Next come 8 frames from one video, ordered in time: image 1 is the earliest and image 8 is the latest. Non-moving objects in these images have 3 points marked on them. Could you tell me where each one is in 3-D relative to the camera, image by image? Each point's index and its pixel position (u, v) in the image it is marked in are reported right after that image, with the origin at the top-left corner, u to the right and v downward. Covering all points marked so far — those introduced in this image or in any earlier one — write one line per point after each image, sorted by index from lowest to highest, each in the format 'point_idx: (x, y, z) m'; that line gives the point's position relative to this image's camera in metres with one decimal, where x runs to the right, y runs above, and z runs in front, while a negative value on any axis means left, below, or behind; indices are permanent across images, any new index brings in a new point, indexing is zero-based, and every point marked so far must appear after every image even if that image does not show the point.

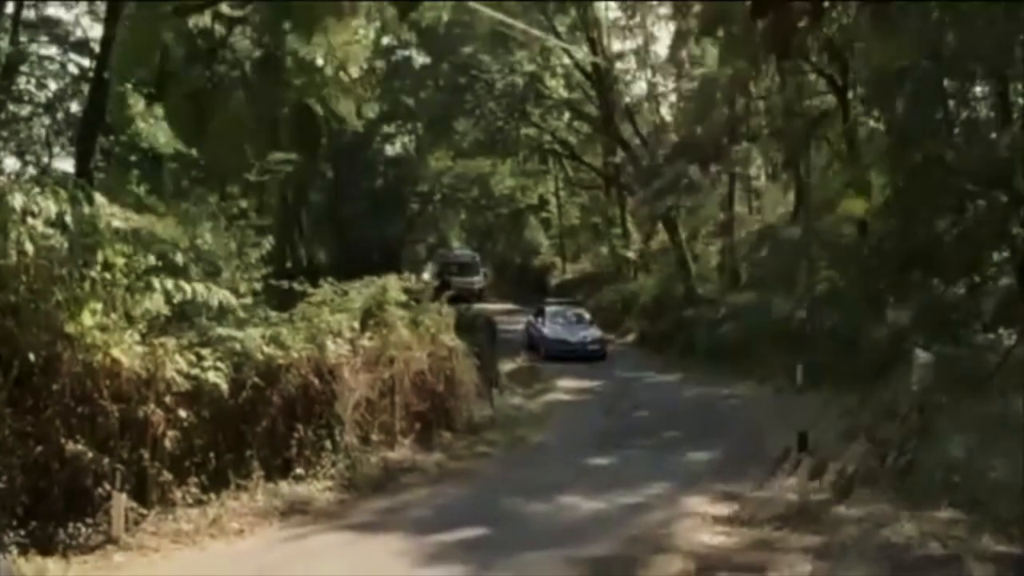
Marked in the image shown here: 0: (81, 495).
0: (-4.9, -2.3, +14.7) m
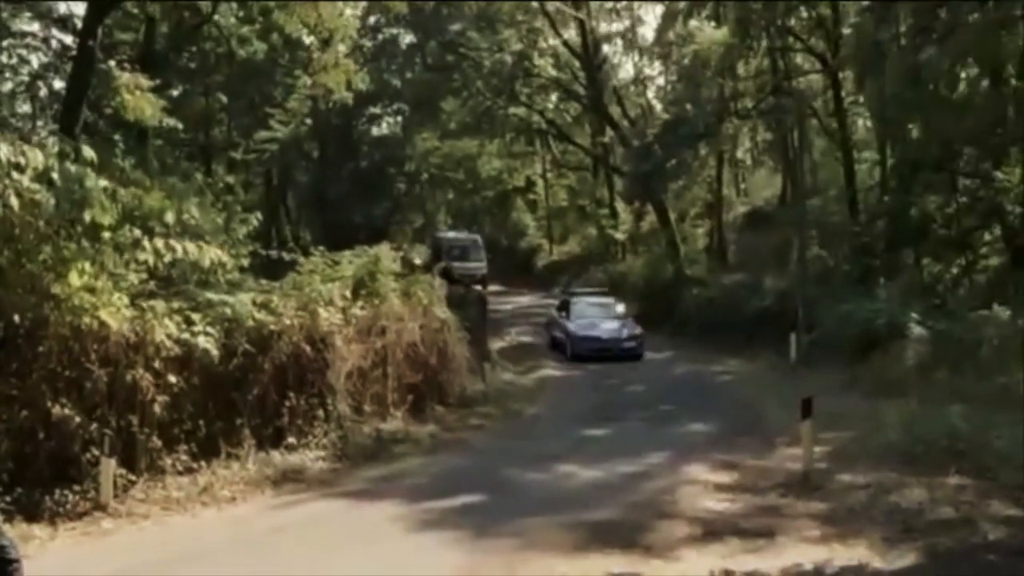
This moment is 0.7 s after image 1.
0: (-4.9, -1.9, +14.3) m
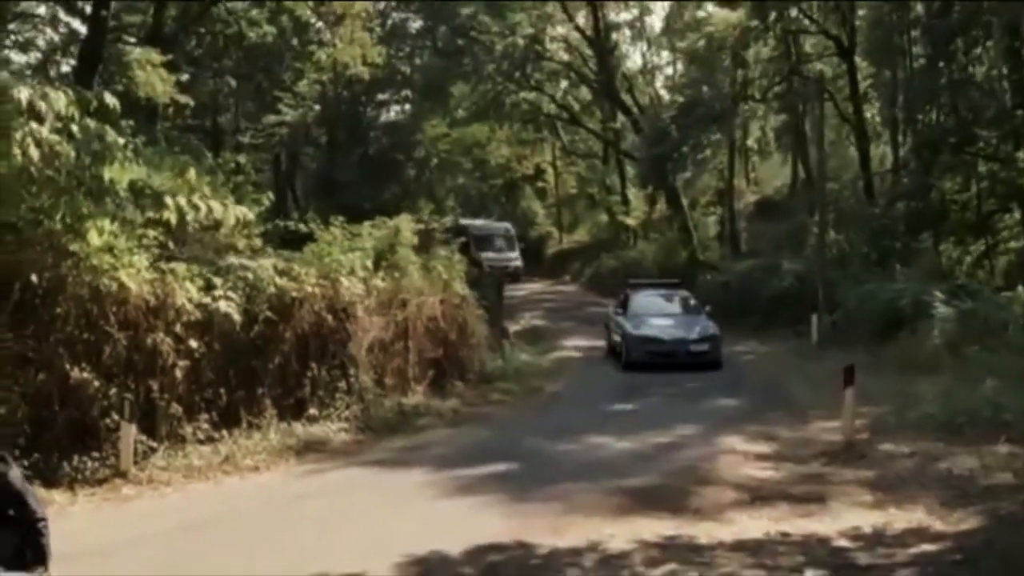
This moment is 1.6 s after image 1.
0: (-4.5, -1.5, +13.8) m
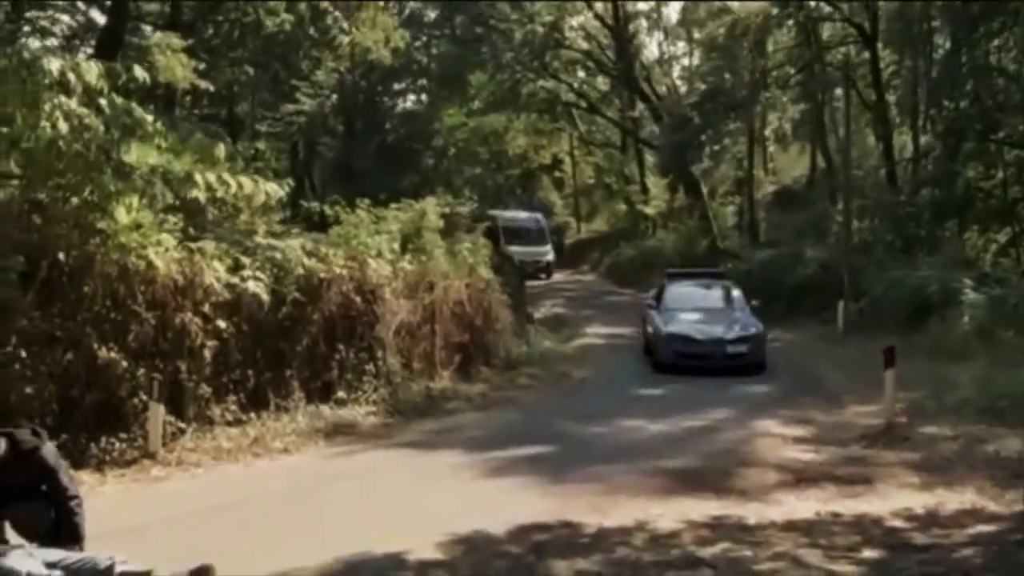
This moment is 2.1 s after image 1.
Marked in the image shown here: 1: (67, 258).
0: (-4.2, -1.3, +13.6) m
1: (-4.6, +0.3, +13.5) m
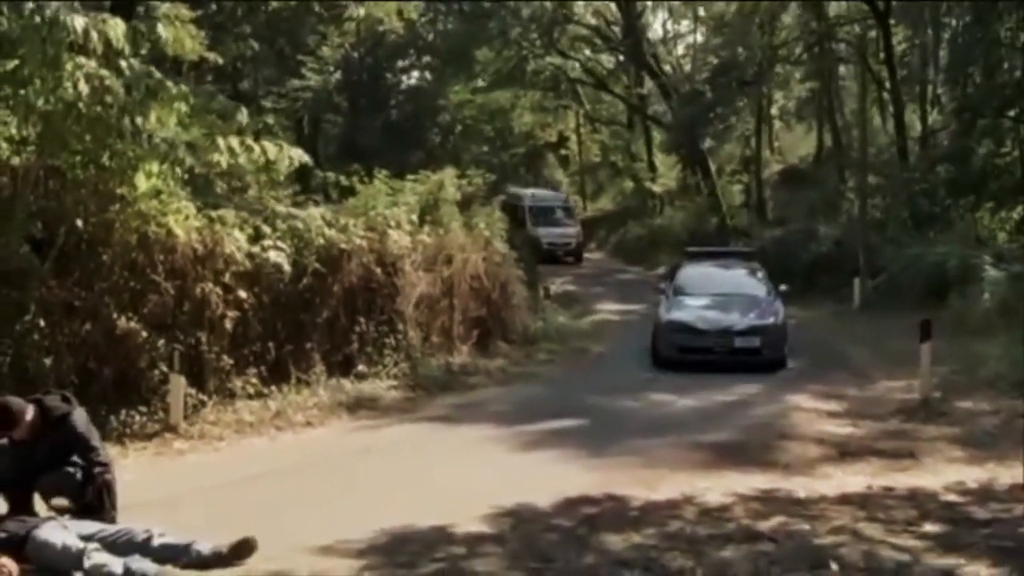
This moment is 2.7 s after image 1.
0: (-3.8, -0.9, +13.3) m
1: (-4.3, +0.6, +13.1) m
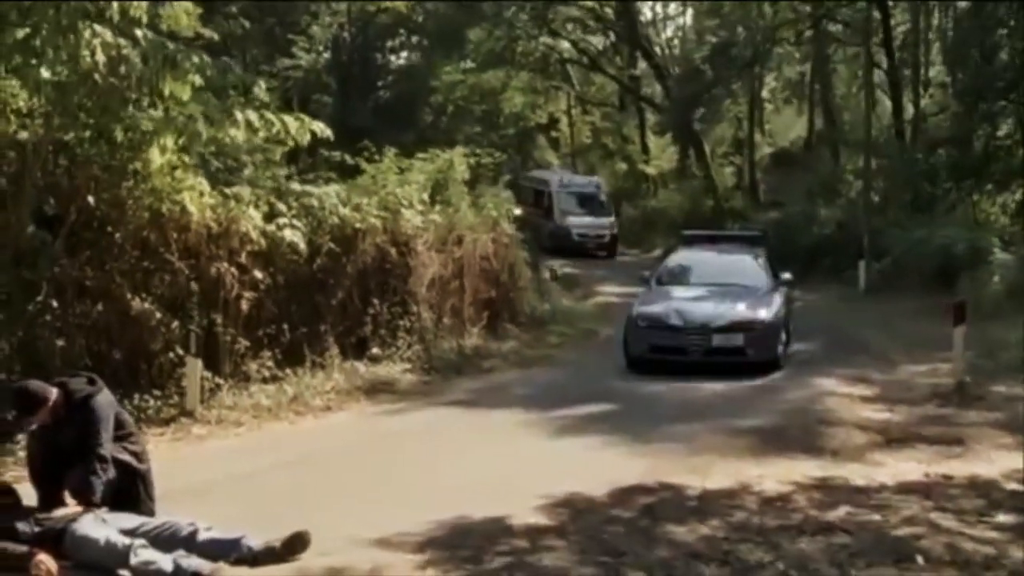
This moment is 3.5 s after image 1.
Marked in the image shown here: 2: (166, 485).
0: (-3.6, -0.7, +12.8) m
1: (-4.0, +0.8, +12.6) m
2: (-2.5, -1.4, +9.6) m
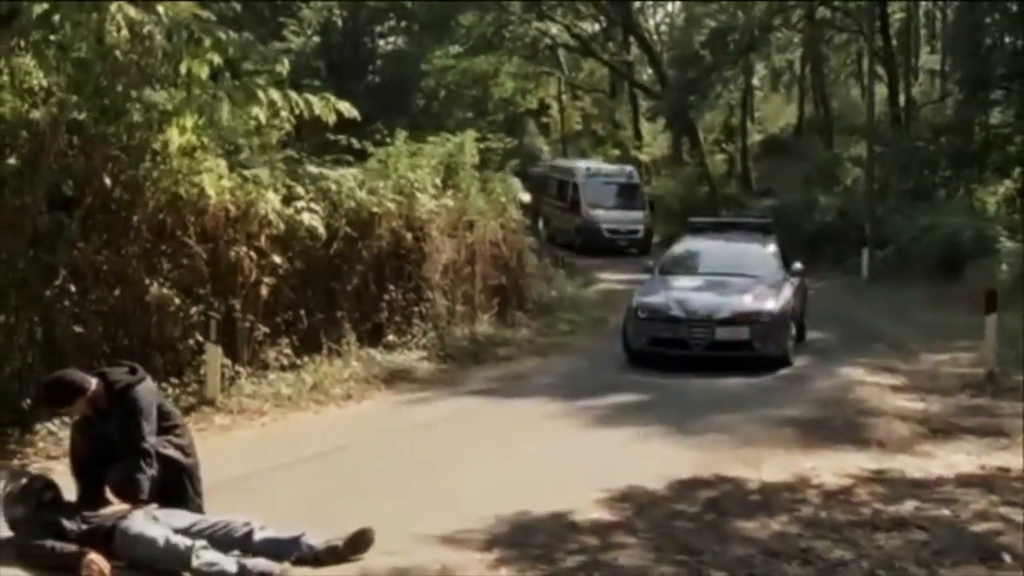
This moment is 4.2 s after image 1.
0: (-3.3, -0.6, +12.4) m
1: (-3.7, +1.0, +12.2) m
2: (-2.2, -1.3, +9.3) m
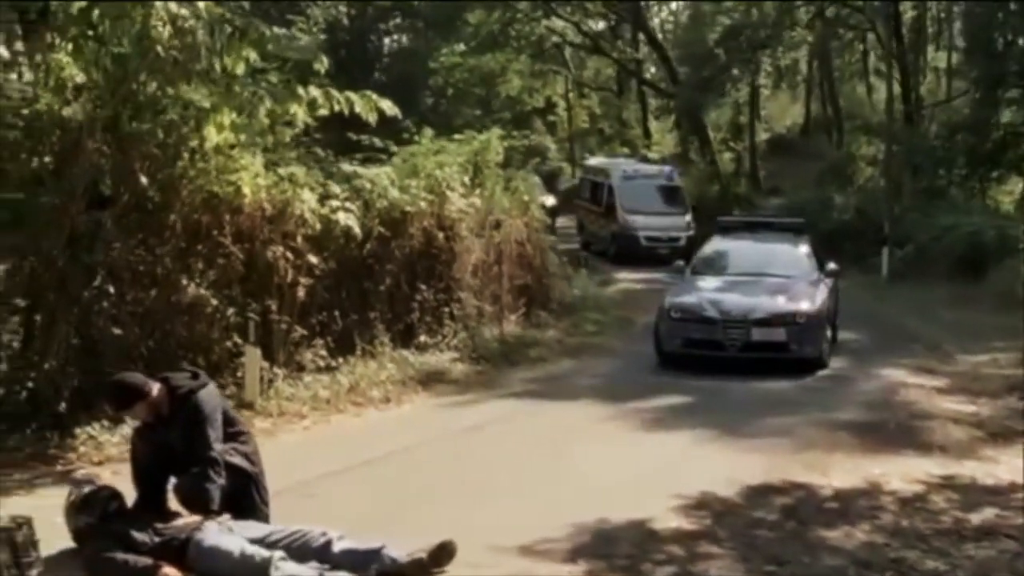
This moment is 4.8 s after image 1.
0: (-2.9, -0.6, +12.2) m
1: (-3.3, +1.0, +12.0) m
2: (-1.8, -1.3, +9.1) m
